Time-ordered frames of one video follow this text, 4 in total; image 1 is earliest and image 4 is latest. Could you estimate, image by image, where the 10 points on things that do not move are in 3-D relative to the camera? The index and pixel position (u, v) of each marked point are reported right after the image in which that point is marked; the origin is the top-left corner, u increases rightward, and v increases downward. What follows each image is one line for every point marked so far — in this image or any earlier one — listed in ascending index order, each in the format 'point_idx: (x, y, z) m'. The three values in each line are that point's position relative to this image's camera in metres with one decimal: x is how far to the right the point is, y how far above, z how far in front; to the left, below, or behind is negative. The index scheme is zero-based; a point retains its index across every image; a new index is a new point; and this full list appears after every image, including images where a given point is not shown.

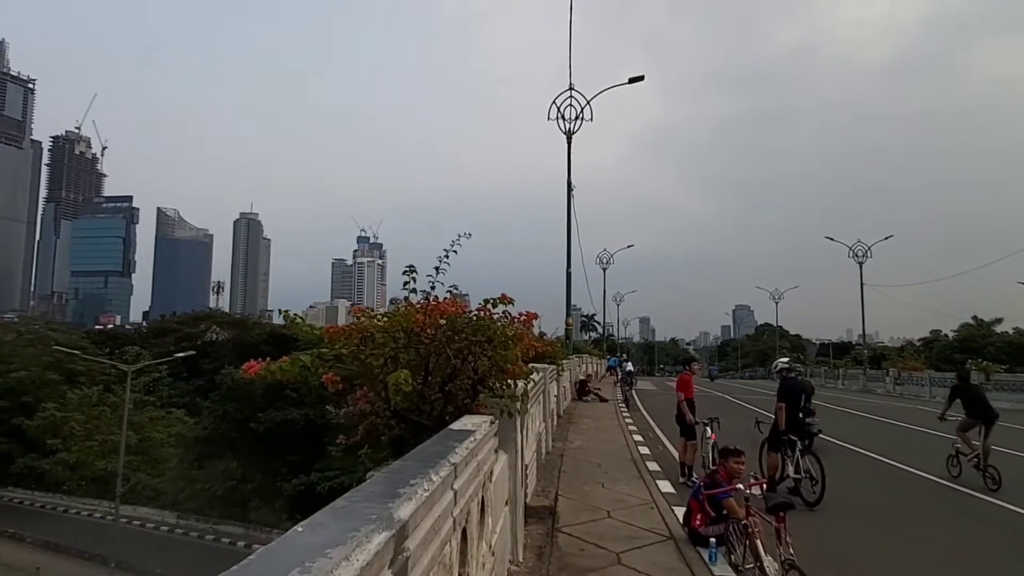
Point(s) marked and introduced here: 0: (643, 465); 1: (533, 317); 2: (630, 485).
0: (+1.8, -2.4, +9.2) m
1: (+0.2, -0.2, +5.4) m
2: (+1.4, -2.3, +7.8) m
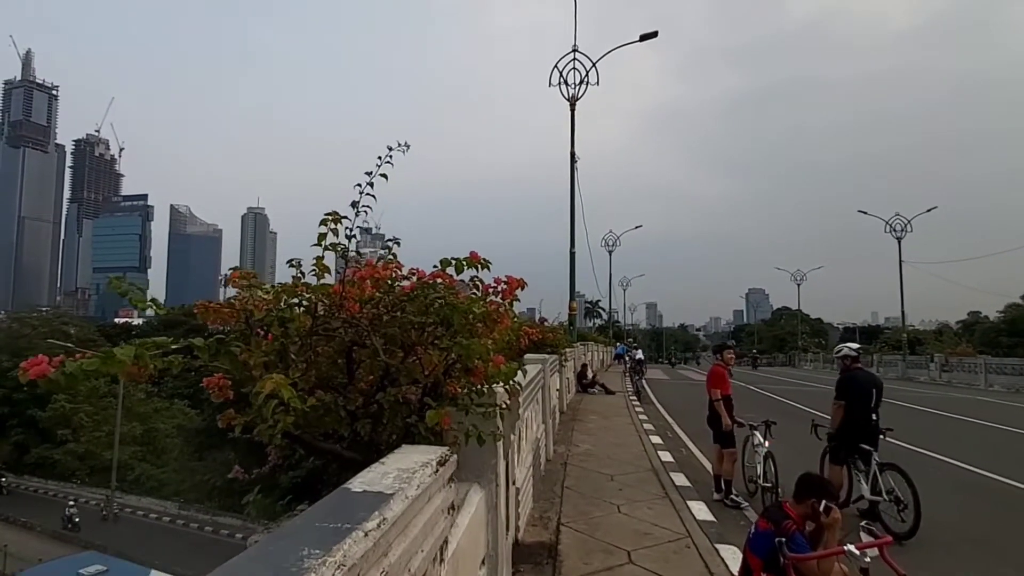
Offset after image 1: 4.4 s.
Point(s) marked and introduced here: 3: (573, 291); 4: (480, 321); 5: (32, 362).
0: (+1.7, -2.1, +7.5) m
1: (0.0, 0.0, +3.7) m
2: (+1.3, -2.0, +6.1) m
3: (+1.5, -0.1, +16.0) m
4: (-0.2, -0.2, +3.2) m
5: (-1.8, -0.3, +2.6) m
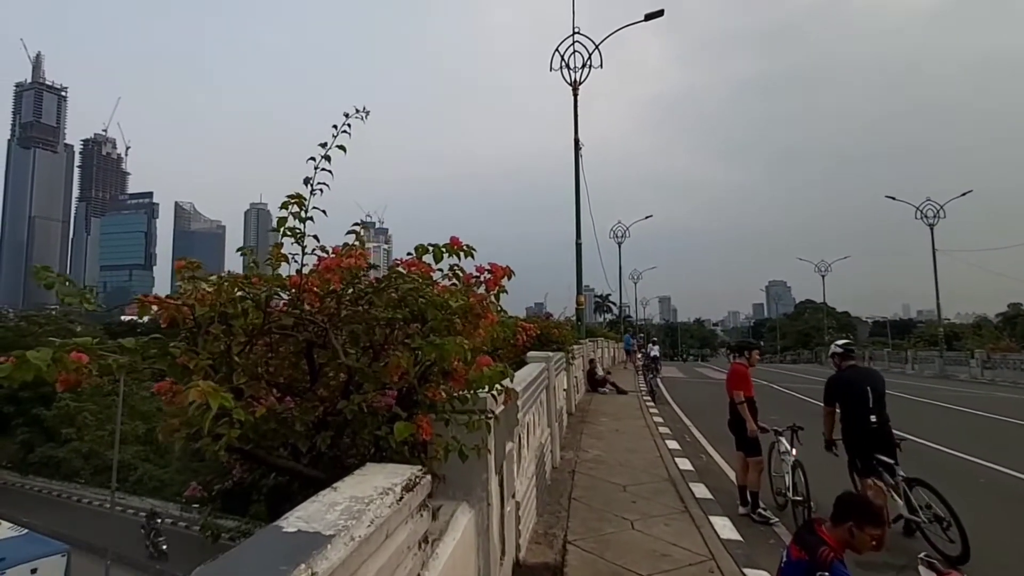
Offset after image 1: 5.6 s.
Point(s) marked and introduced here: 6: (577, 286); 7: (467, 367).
0: (+1.8, -2.0, +6.8) m
1: (0.0, +0.1, +3.0) m
2: (+1.3, -2.0, +5.4) m
3: (+1.6, 0.0, +15.3) m
4: (-0.2, -0.1, +2.5) m
5: (-1.9, -0.2, +1.9) m
6: (+1.5, +0.1, +15.3) m
7: (-0.2, -0.3, +2.4) m
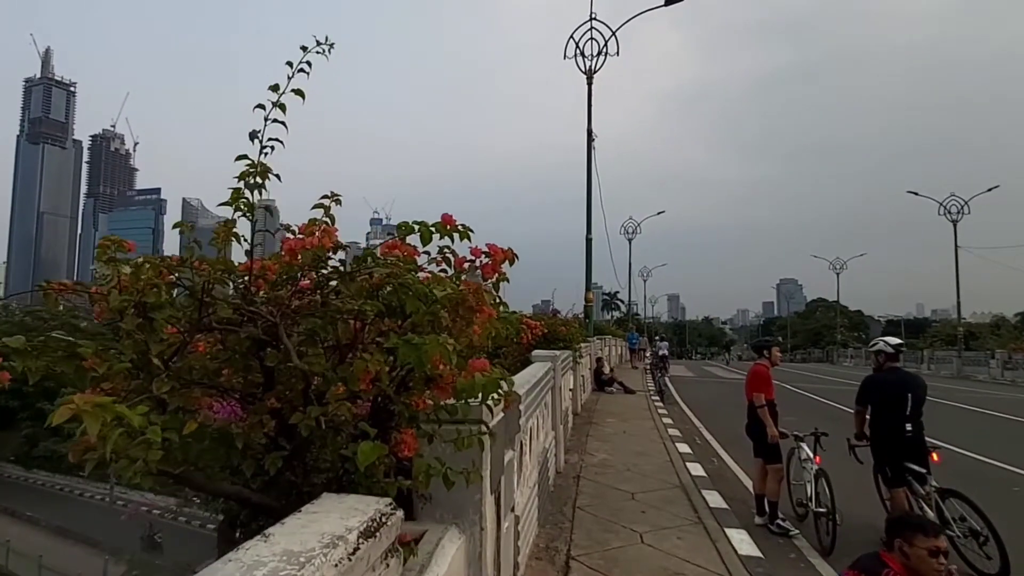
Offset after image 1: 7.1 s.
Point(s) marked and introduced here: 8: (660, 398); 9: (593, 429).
0: (+1.8, -2.0, +6.5) m
1: (0.0, +0.1, +2.7) m
2: (+1.3, -1.9, +5.1) m
3: (+1.7, +0.1, +15.0) m
4: (-0.2, -0.1, +2.2) m
5: (-1.9, -0.2, +1.6) m
6: (+1.7, +0.1, +14.9) m
7: (-0.2, -0.3, +2.1) m
8: (+3.6, -2.7, +16.4) m
9: (+1.2, -2.1, +10.1) m
